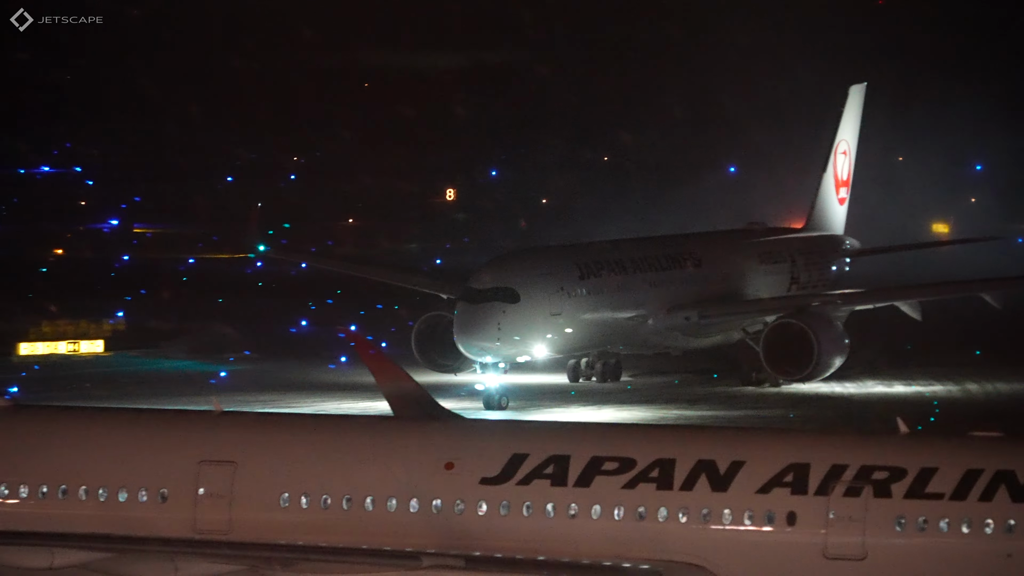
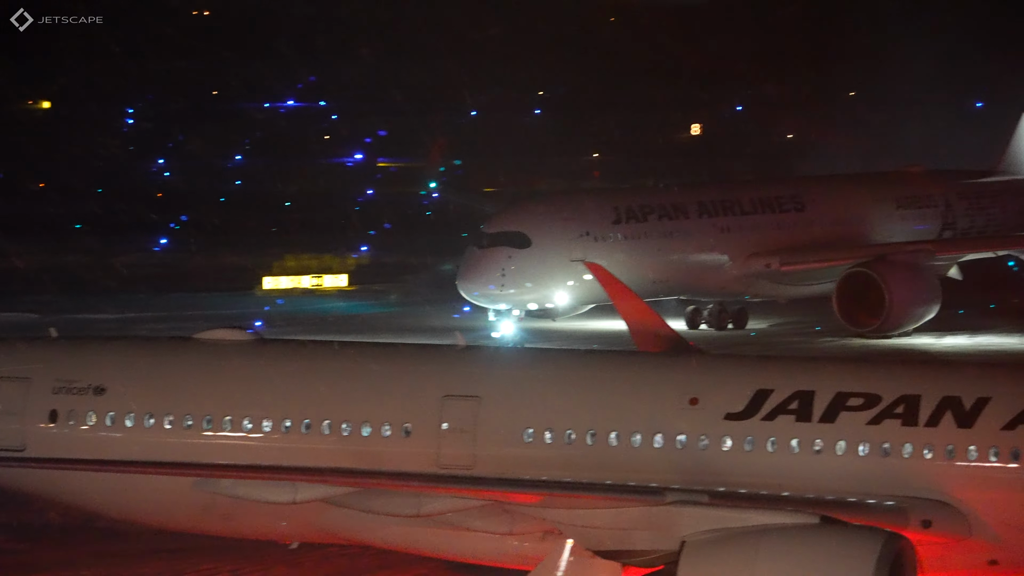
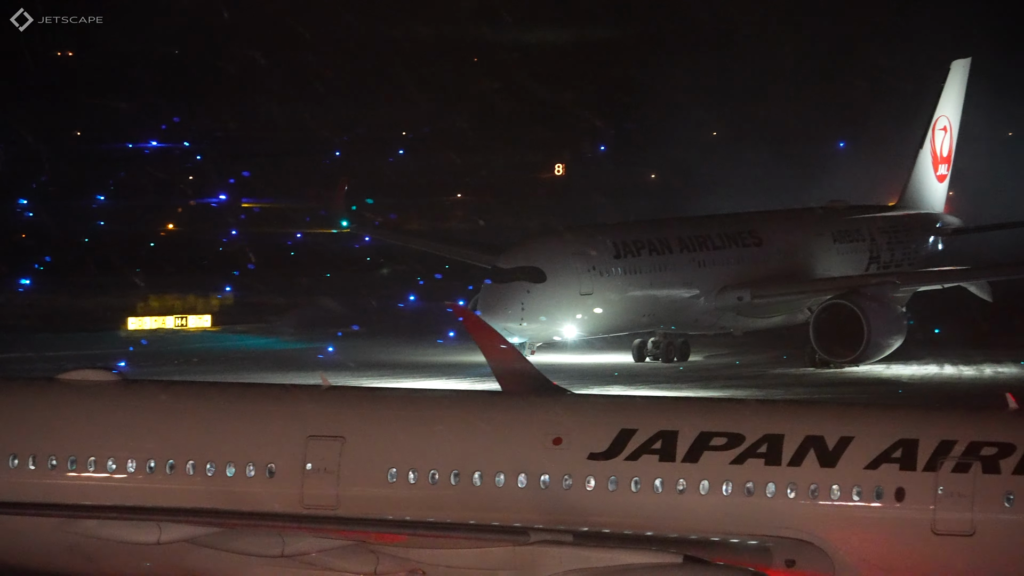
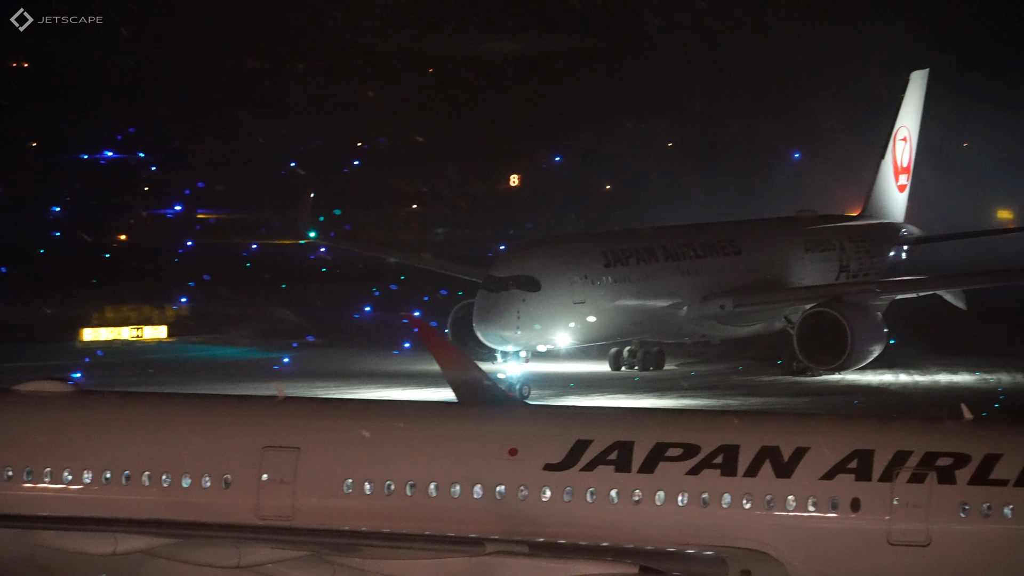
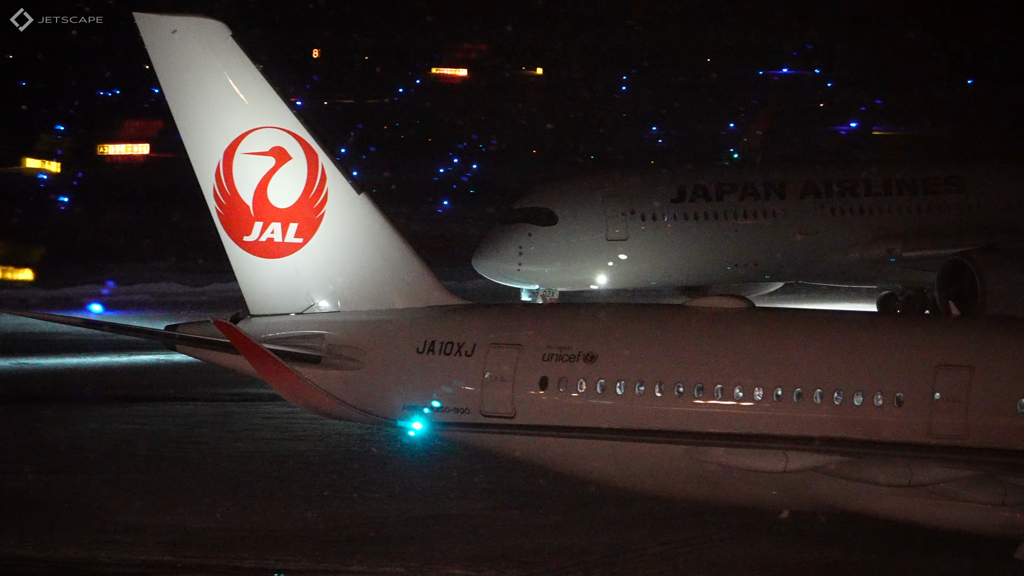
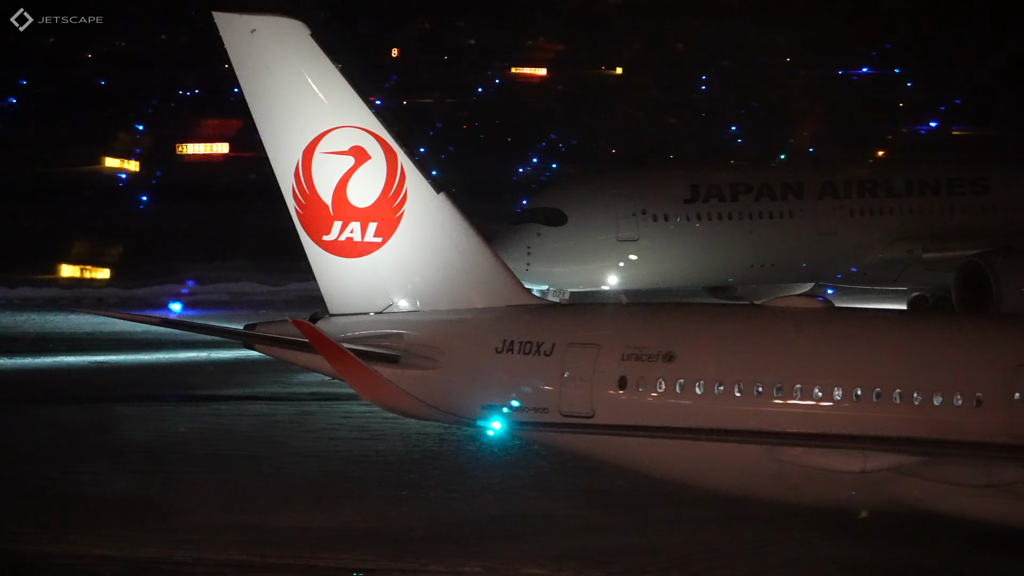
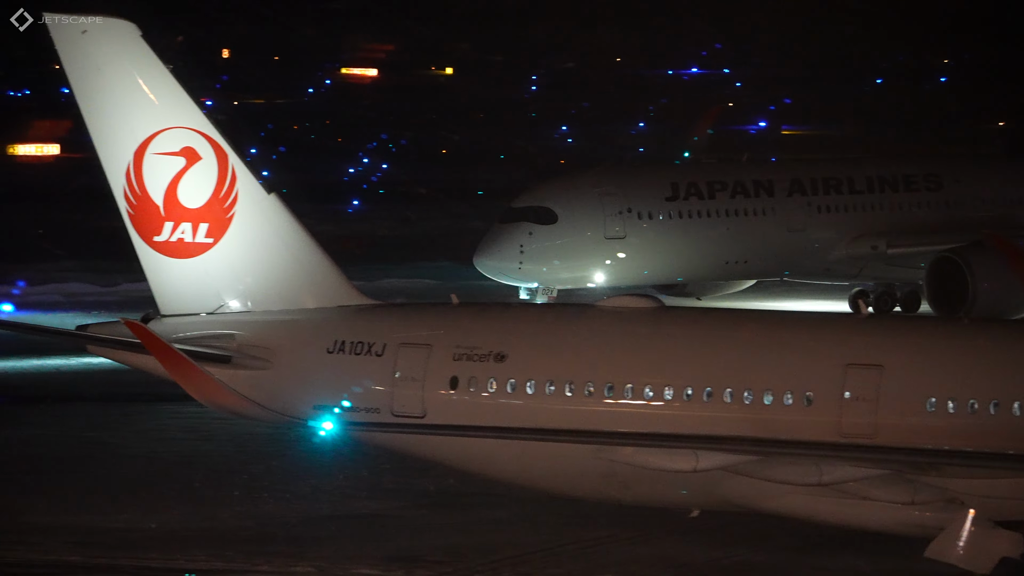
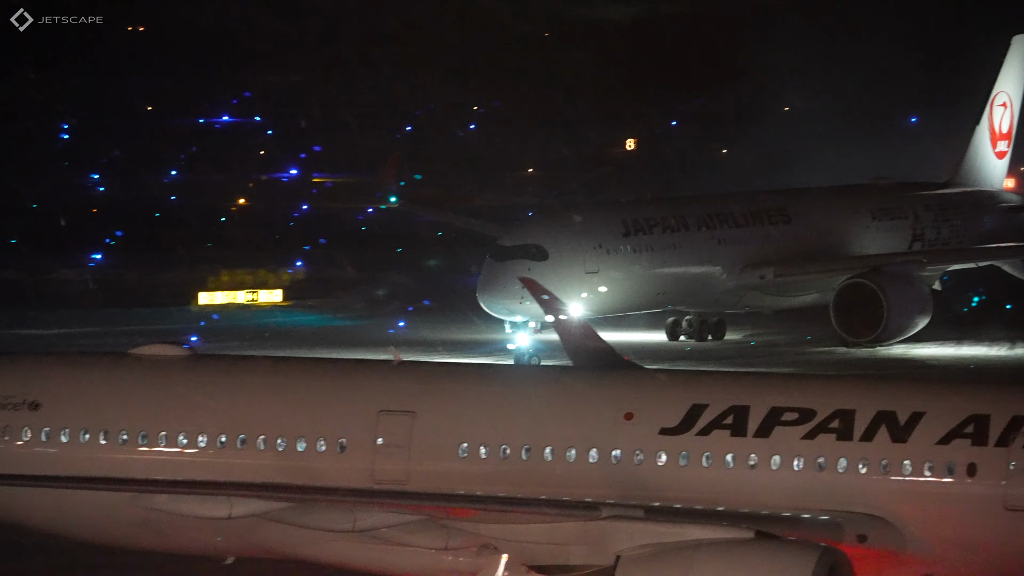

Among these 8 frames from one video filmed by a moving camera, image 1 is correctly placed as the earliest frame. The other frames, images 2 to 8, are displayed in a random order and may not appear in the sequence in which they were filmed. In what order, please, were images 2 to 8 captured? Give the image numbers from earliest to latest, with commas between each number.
4, 3, 8, 2, 7, 5, 6
